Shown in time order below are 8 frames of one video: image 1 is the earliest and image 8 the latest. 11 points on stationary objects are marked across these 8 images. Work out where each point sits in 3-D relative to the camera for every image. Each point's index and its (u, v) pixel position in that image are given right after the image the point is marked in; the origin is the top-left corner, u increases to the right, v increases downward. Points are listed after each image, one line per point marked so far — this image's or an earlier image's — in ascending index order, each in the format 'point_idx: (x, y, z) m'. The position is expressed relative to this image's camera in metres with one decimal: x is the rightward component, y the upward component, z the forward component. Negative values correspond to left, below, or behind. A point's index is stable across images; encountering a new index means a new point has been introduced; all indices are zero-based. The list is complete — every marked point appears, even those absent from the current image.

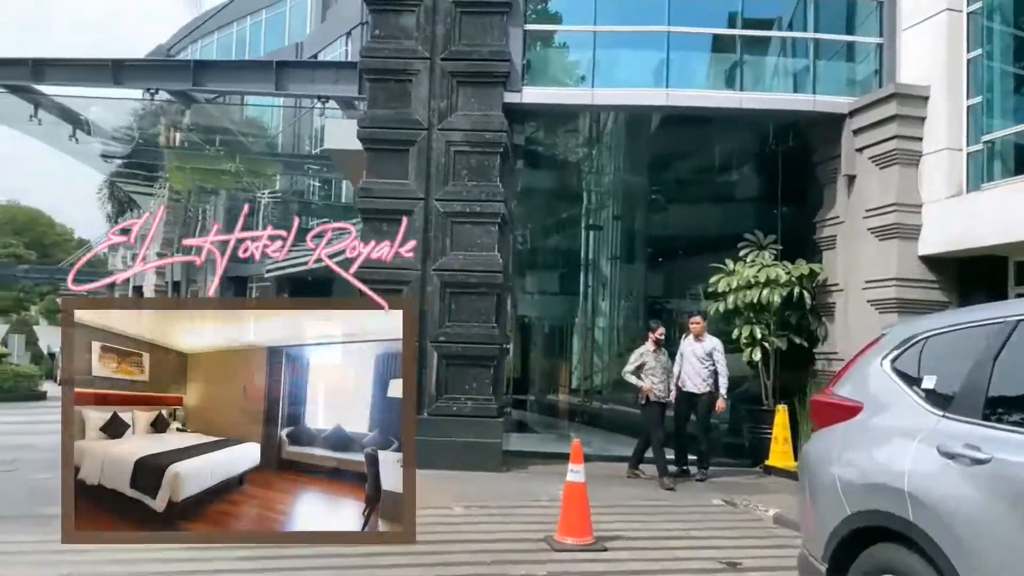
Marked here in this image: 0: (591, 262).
0: (+1.5, +0.5, +17.2) m
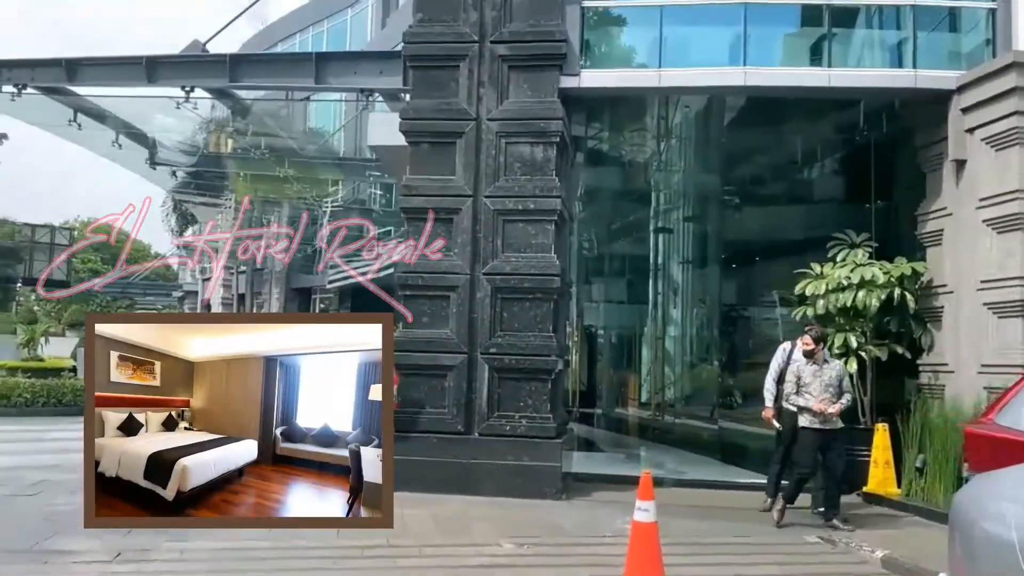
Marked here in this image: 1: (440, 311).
0: (+2.7, +0.3, +16.2) m
1: (-0.7, -0.2, +8.2) m
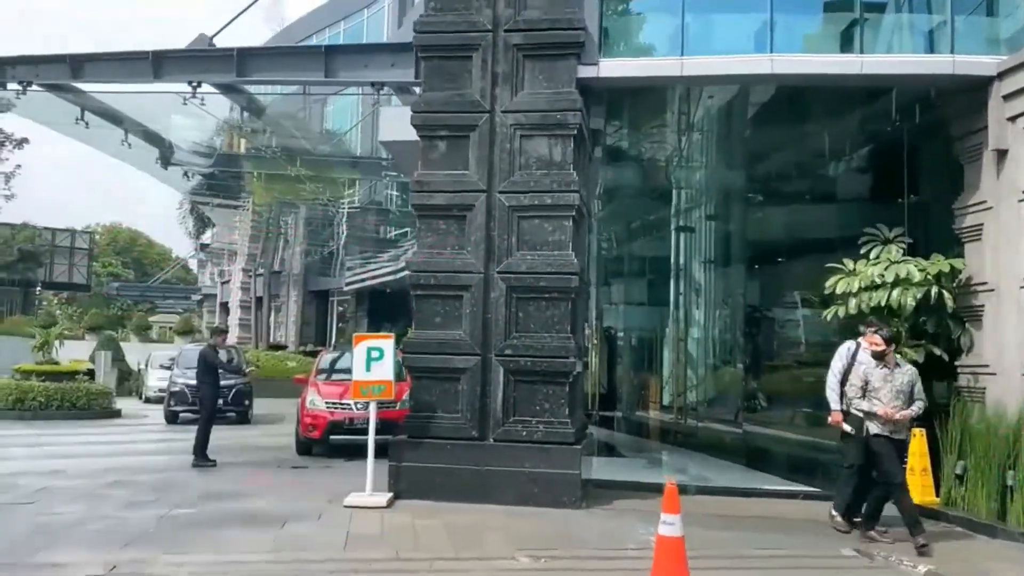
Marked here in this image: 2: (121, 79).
0: (+3.0, +0.3, +15.8) m
1: (-0.5, -0.2, +7.8) m
2: (-4.2, +2.2, +9.6) m
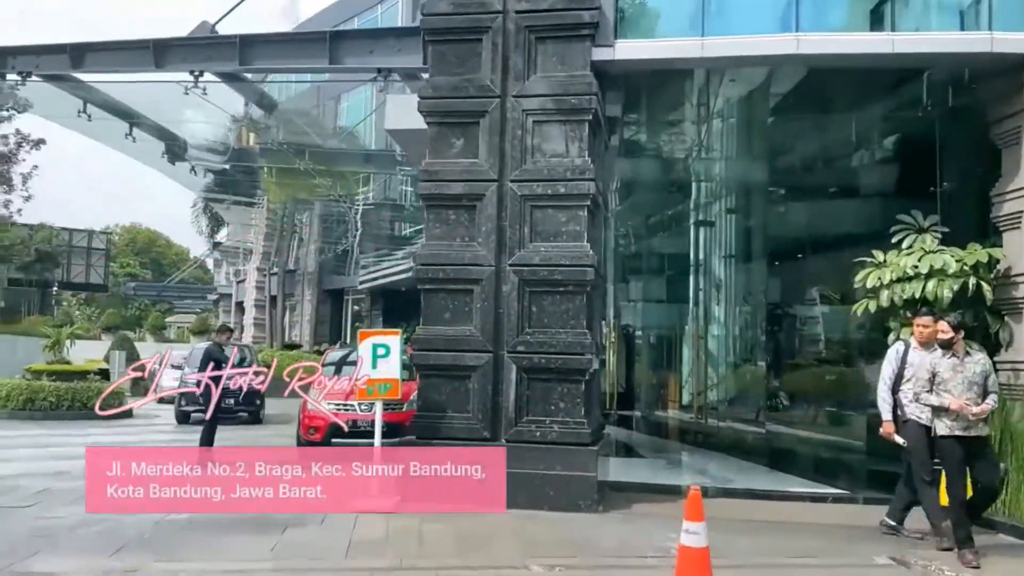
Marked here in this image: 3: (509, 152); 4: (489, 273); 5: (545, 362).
0: (+3.3, +0.4, +15.3) m
1: (-0.4, -0.1, +7.5) m
2: (-4.1, +2.3, +9.3) m
3: (0.0, +1.2, +7.5) m
4: (-0.2, +0.1, +7.4) m
5: (+0.3, -0.6, +7.3) m
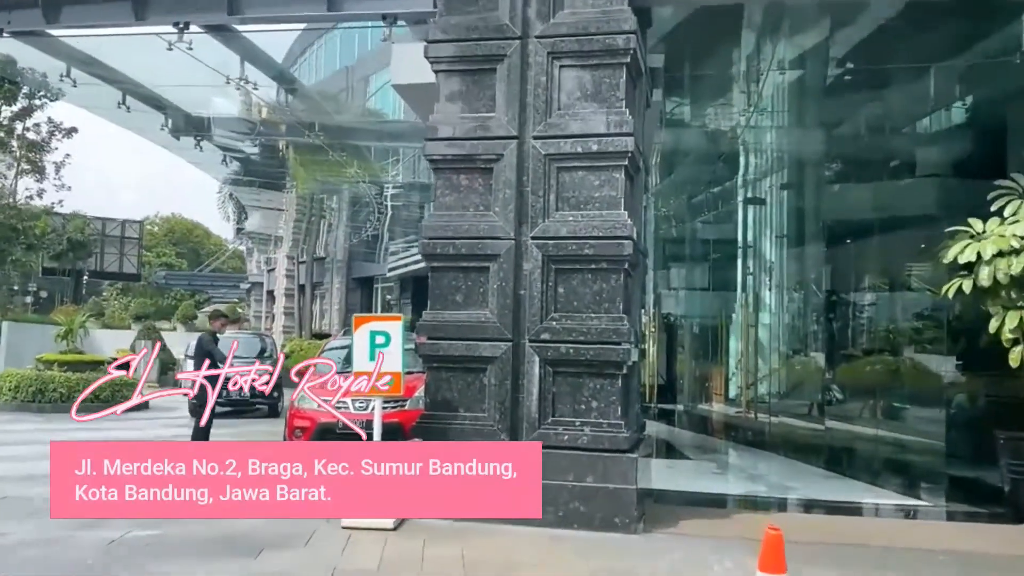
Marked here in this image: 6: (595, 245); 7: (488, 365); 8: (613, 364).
0: (+3.8, +0.7, +14.0) m
1: (-0.3, 0.0, +6.4) m
2: (-3.8, +2.5, +8.3) m
3: (+0.1, +1.3, +6.3) m
4: (0.0, +0.3, +6.3) m
5: (+0.4, -0.4, +6.1) m
6: (+0.6, +0.3, +6.1) m
7: (-0.2, -0.5, +6.3) m
8: (+0.7, -0.5, +6.1) m
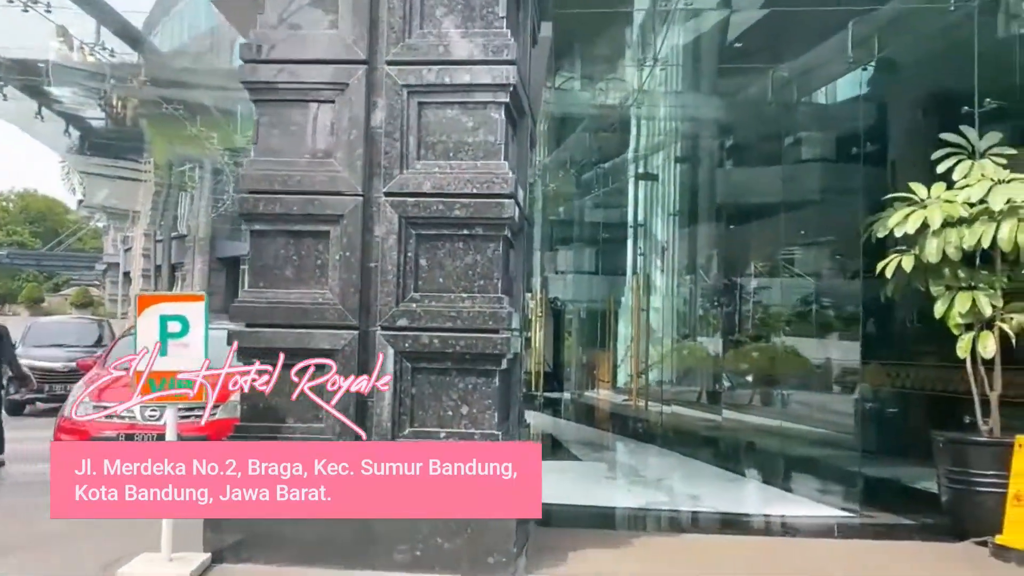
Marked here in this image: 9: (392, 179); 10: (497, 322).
0: (+1.9, +0.9, +13.0) m
1: (-1.1, +0.2, +4.9) m
2: (-4.9, +2.7, +6.3) m
3: (-0.7, +1.5, +4.9) m
4: (-0.9, +0.4, +4.8) m
5: (-0.4, -0.3, +4.7) m
6: (-0.2, +0.4, +4.7) m
7: (-1.0, -0.4, +4.8) m
8: (-0.1, -0.4, +4.7) m
9: (-0.6, +0.6, +4.8) m
10: (-0.1, -0.2, +4.7) m
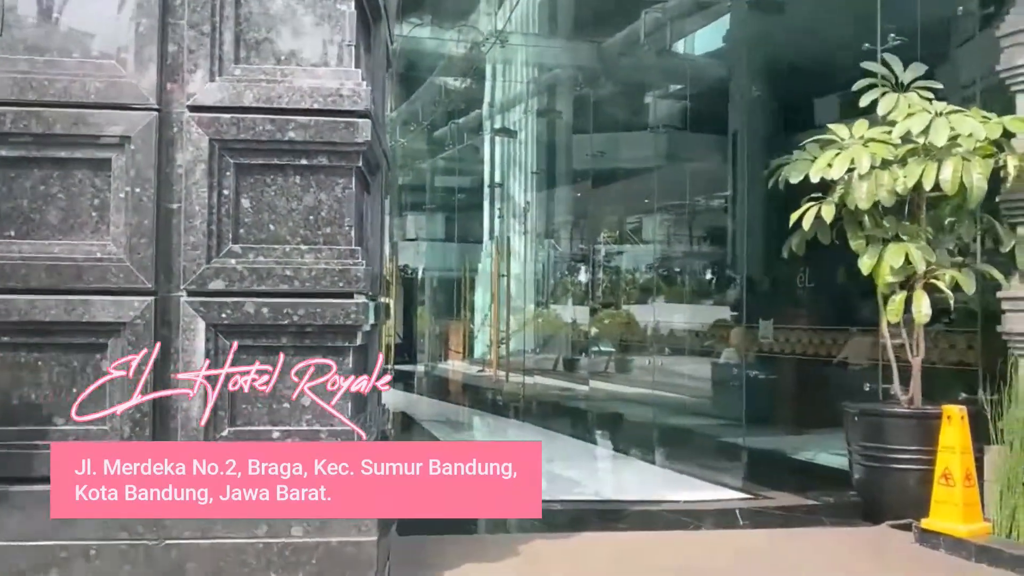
0: (-0.1, +1.4, +12.0) m
1: (-1.7, +0.4, +3.5) m
2: (-5.7, +2.9, +4.2) m
3: (-1.3, +1.7, +3.6) m
4: (-1.4, +0.6, +3.5) m
5: (-1.0, -0.1, +3.5) m
6: (-0.8, +0.6, +3.5) m
7: (-1.6, -0.2, +3.5) m
8: (-0.7, -0.2, +3.5) m
9: (-1.2, +0.8, +3.5) m
10: (-0.6, 0.0, +3.5) m
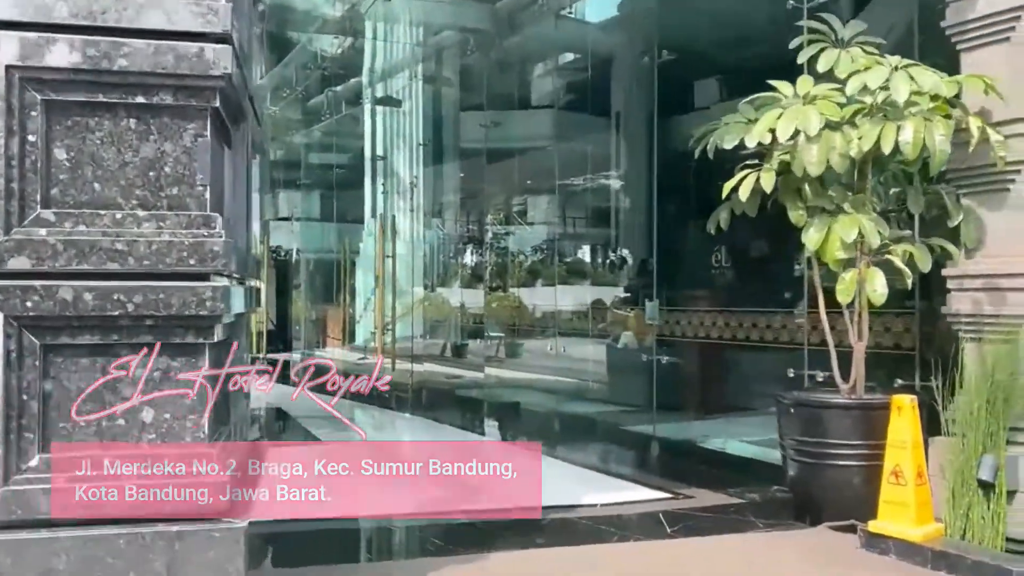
0: (-1.5, +1.7, +11.1) m
1: (-2.0, +0.4, +2.5) m
2: (-6.0, +2.9, +2.6) m
3: (-1.6, +1.7, +2.6) m
4: (-1.7, +0.7, +2.5) m
5: (-1.2, 0.0, +2.6) m
6: (-1.1, +0.7, +2.6) m
7: (-1.8, -0.1, +2.5) m
8: (-1.0, -0.1, +2.7) m
9: (-1.5, +0.8, +2.6) m
10: (-0.9, +0.1, +2.7) m
